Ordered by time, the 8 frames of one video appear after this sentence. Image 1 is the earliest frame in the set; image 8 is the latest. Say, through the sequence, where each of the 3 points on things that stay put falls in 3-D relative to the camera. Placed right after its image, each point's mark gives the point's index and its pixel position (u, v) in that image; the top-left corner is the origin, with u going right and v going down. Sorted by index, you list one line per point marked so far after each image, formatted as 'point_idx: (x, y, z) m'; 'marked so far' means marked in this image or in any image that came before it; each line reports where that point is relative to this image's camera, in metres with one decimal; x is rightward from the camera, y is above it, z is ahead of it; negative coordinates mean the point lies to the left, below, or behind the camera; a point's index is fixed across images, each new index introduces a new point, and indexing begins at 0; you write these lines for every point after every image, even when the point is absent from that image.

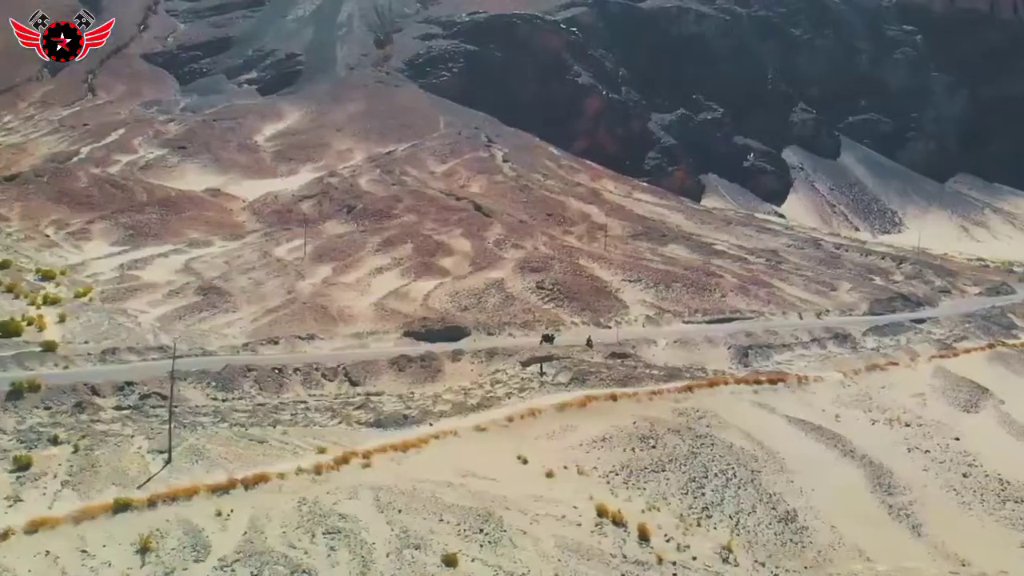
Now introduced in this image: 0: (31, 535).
0: (-9.5, -4.9, +17.1) m
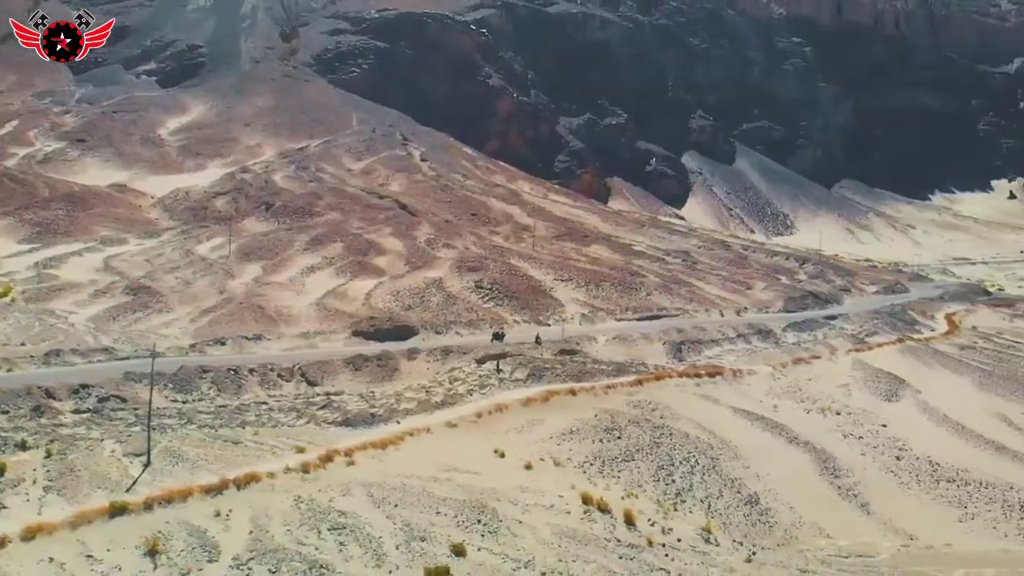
0: (-9.4, -4.9, +16.7) m
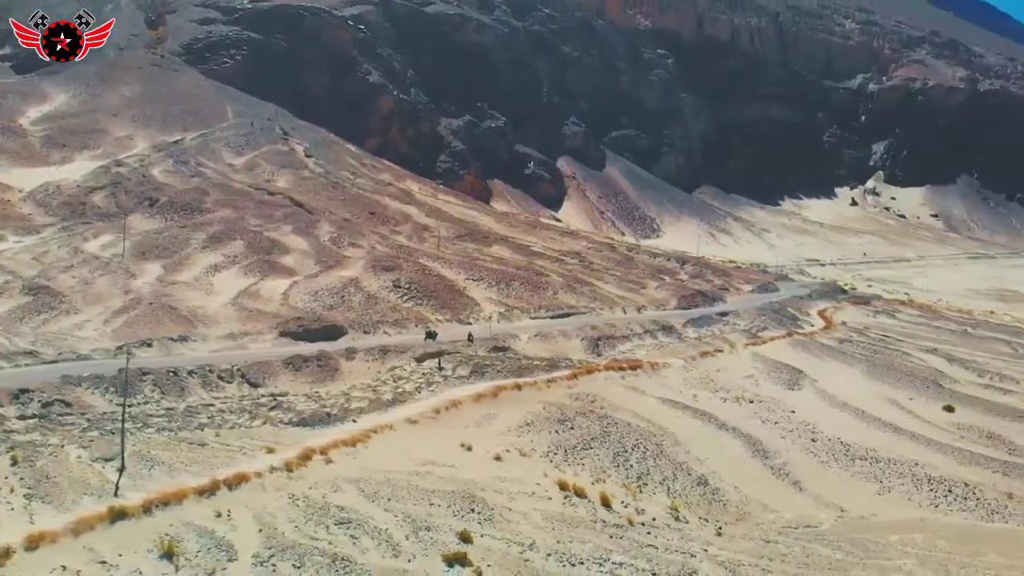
0: (-9.0, -4.9, +16.2) m
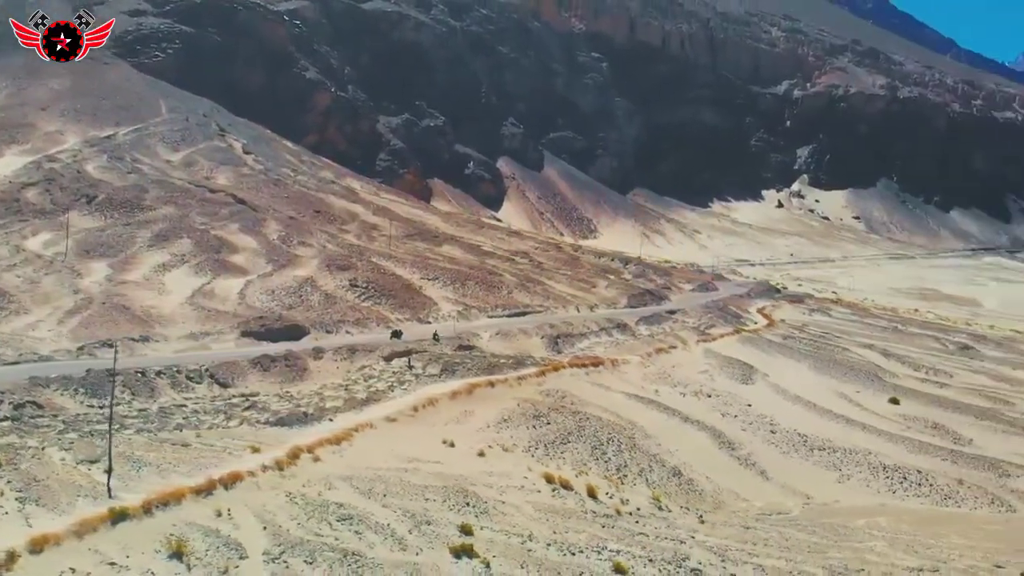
0: (-8.7, -4.9, +16.0) m
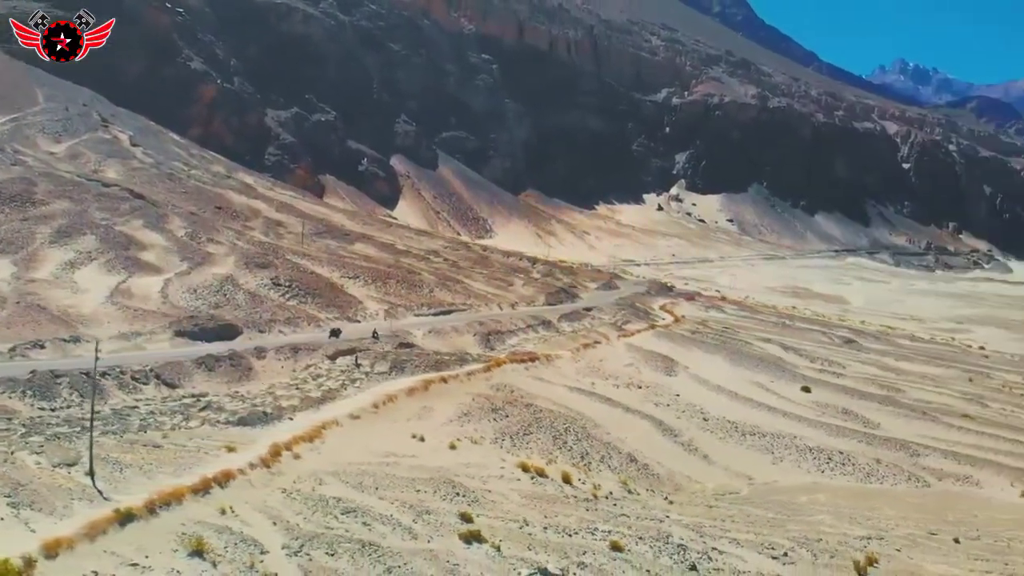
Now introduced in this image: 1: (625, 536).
0: (-8.2, -4.9, +15.6) m
1: (+2.6, -5.7, +19.9) m
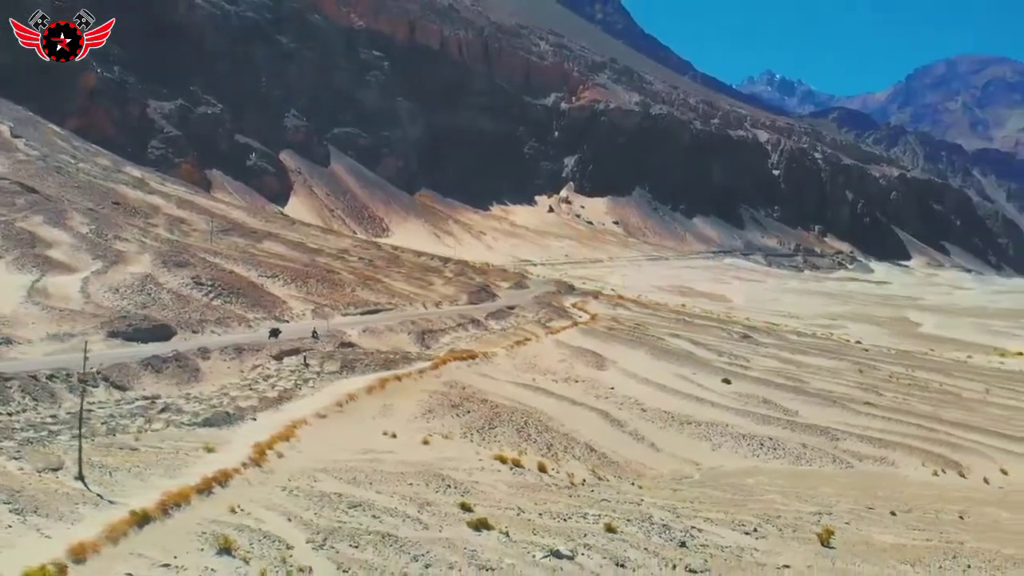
0: (-7.6, -4.8, +15.4) m
1: (+2.5, -5.7, +21.2) m
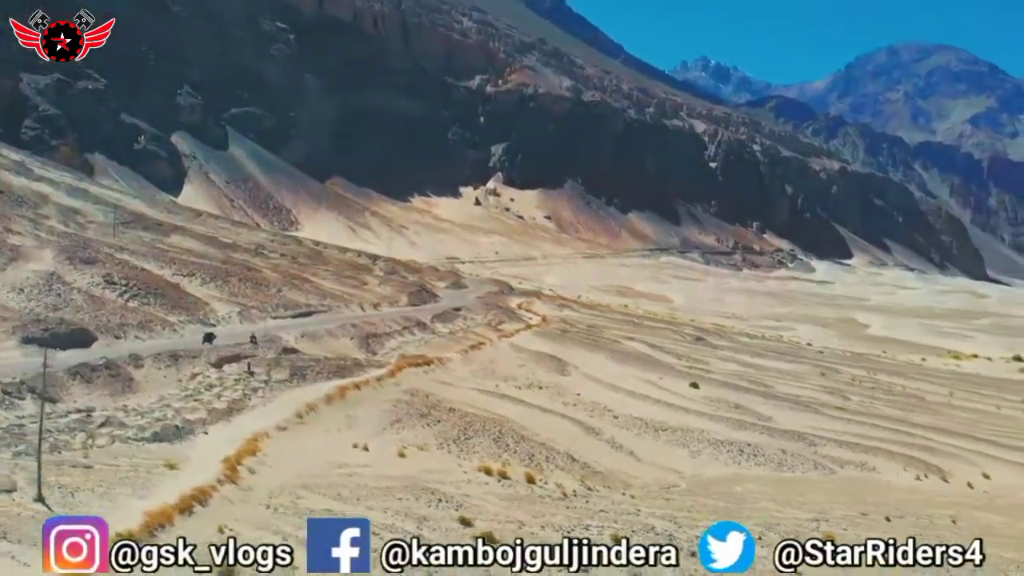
0: (-7.1, -4.9, +13.9) m
1: (+2.5, -5.7, +20.5) m
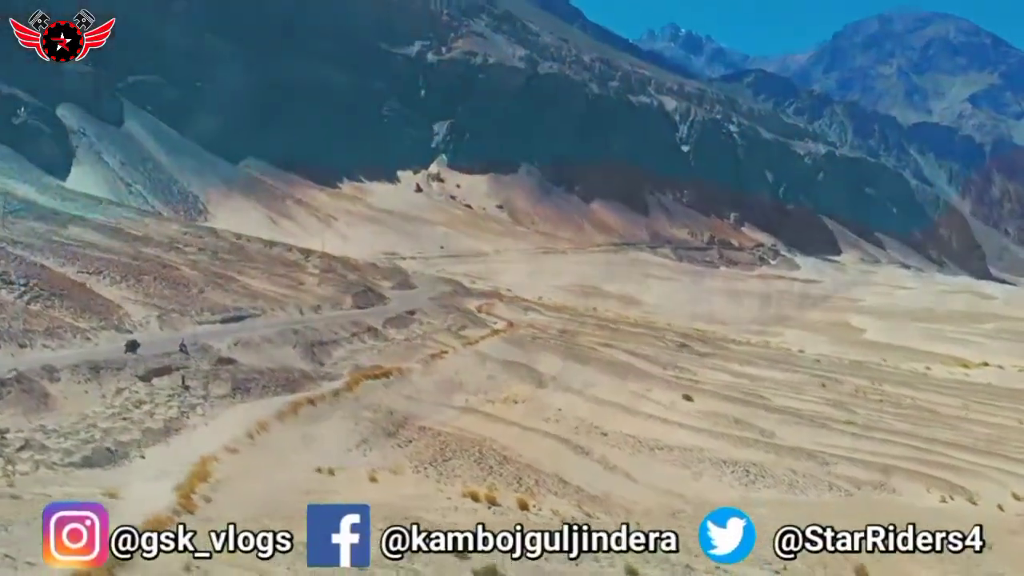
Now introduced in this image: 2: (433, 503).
0: (-7.1, -4.9, +11.3) m
1: (+2.4, -5.8, +18.0) m
2: (-1.9, -5.1, +20.5) m
